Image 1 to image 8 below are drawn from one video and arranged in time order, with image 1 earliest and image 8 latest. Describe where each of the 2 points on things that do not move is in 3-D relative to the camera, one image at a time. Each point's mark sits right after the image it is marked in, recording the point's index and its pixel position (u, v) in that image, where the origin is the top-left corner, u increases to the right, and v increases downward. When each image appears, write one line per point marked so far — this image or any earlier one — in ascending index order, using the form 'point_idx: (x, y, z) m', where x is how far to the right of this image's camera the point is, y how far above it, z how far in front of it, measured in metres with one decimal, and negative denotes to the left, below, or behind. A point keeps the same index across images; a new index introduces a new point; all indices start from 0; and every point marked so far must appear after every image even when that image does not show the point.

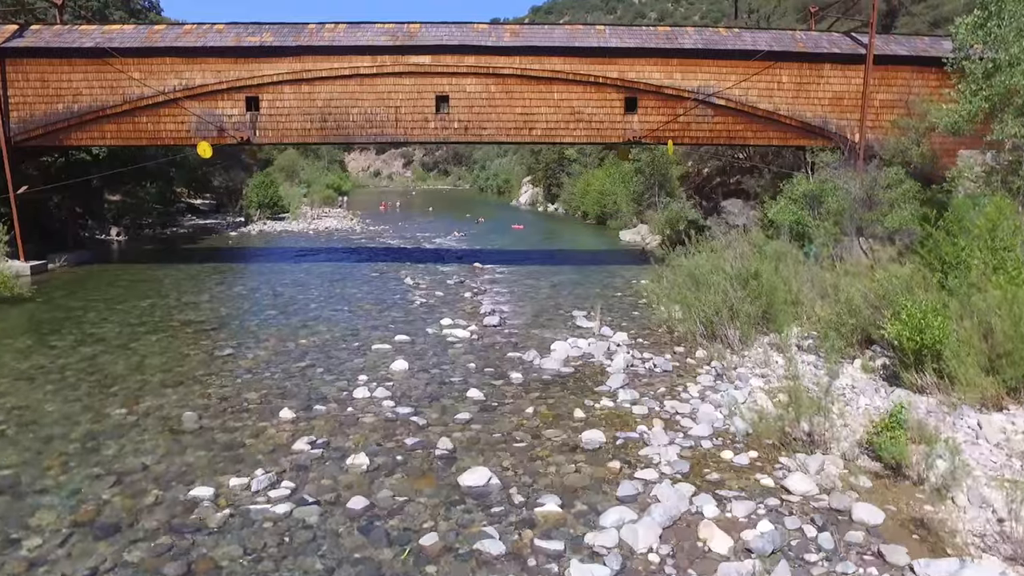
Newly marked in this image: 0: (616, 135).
0: (+2.5, +3.6, +18.9) m
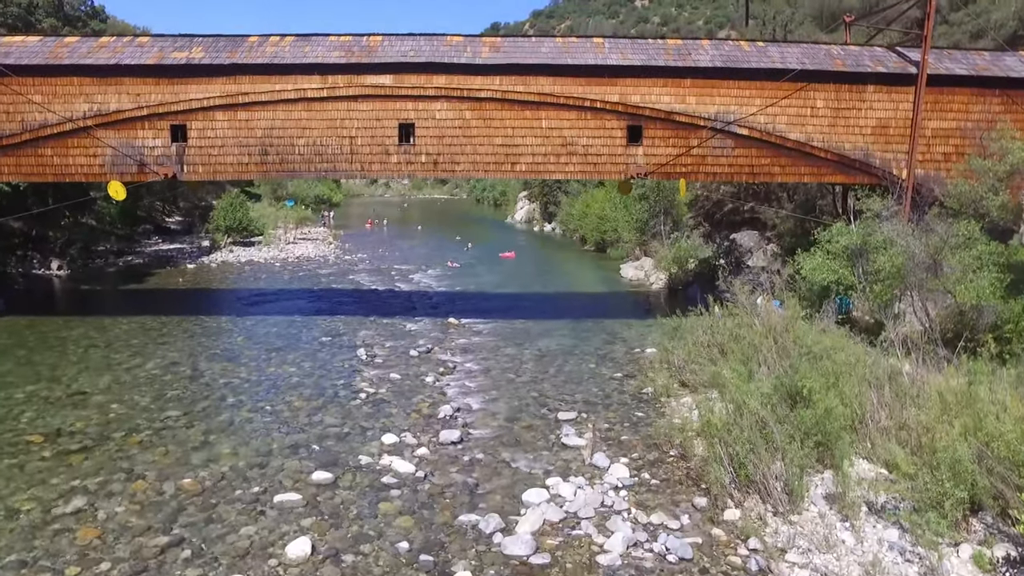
0: (+2.1, +2.3, +15.6) m
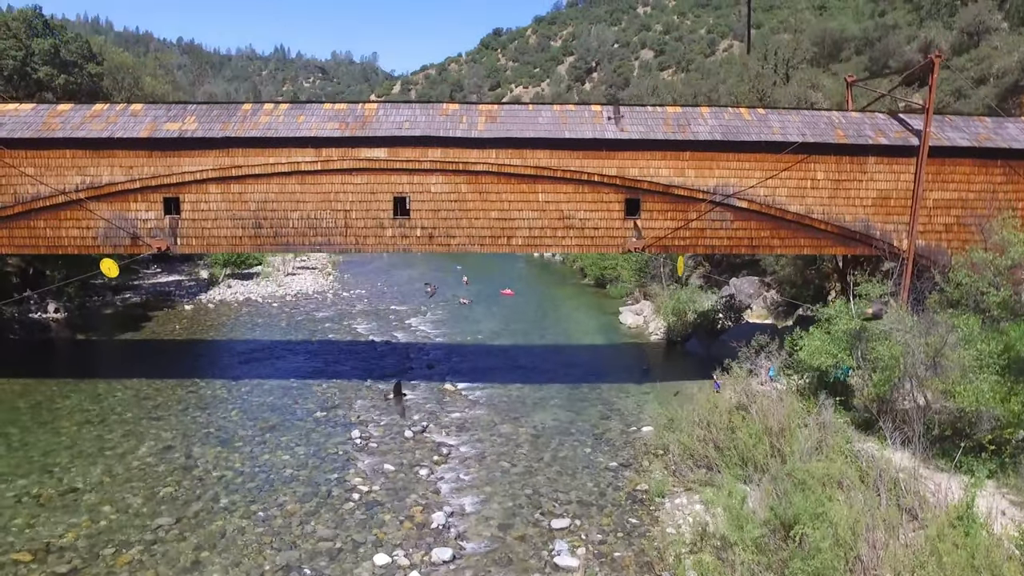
0: (+2.0, +0.8, +15.5) m
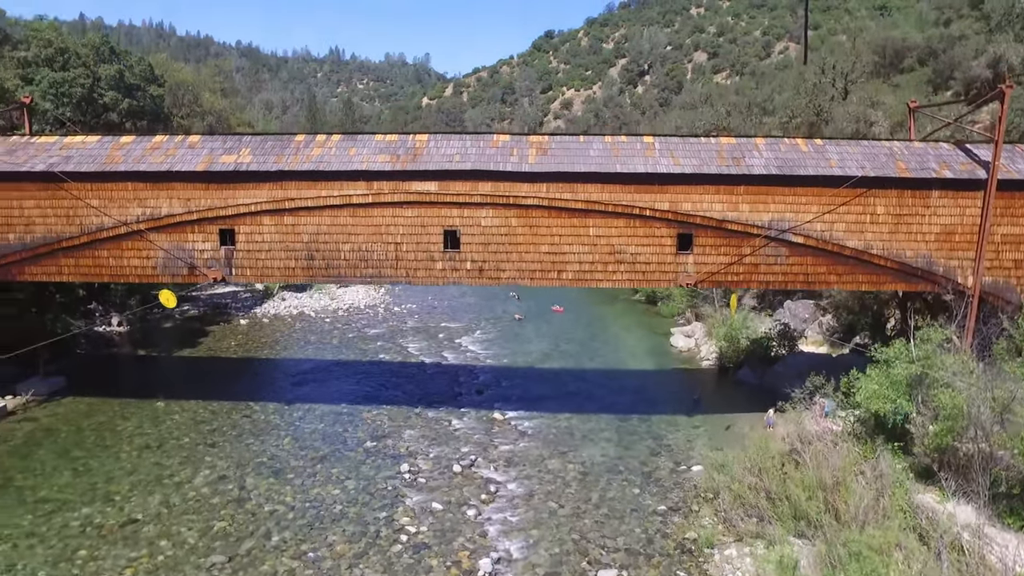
0: (+2.9, +0.2, +15.3) m
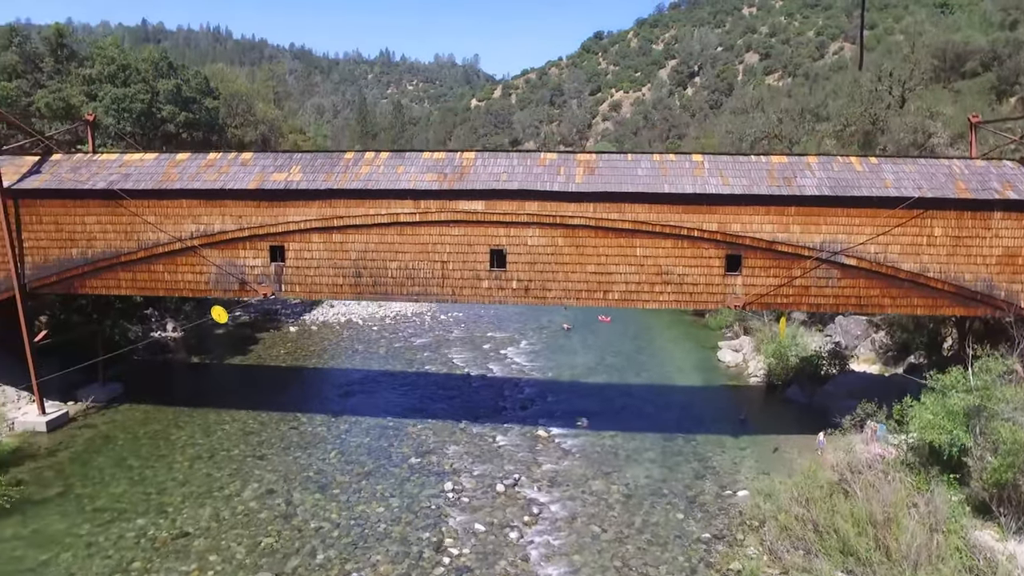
0: (+3.8, -0.2, +15.1) m
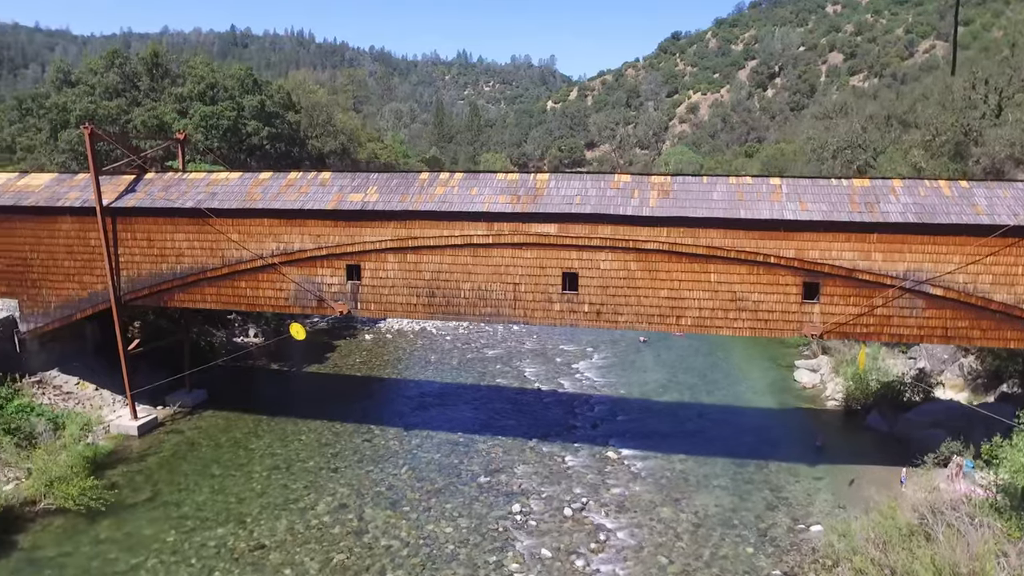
0: (+5.1, -0.7, +14.7) m
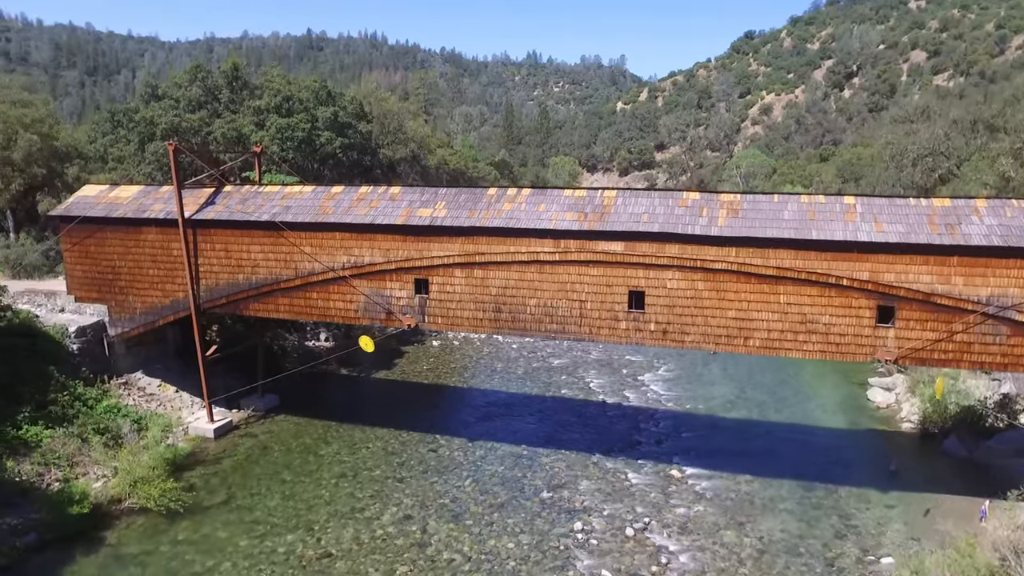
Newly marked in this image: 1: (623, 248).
0: (+6.2, -1.1, +14.3) m
1: (+2.1, +0.8, +15.3) m
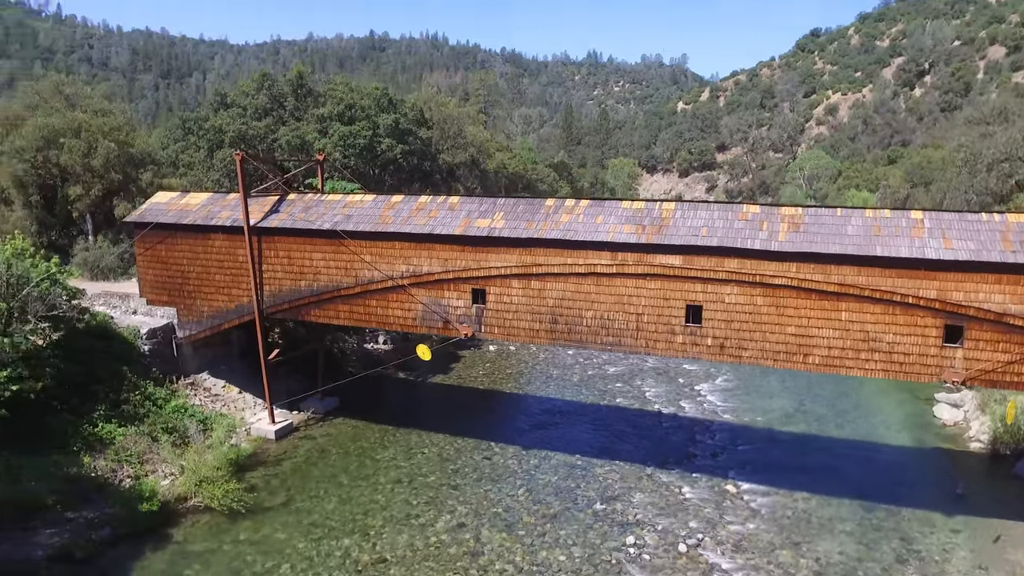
0: (+7.2, -1.5, +13.9) m
1: (+3.1, +0.5, +15.2) m
